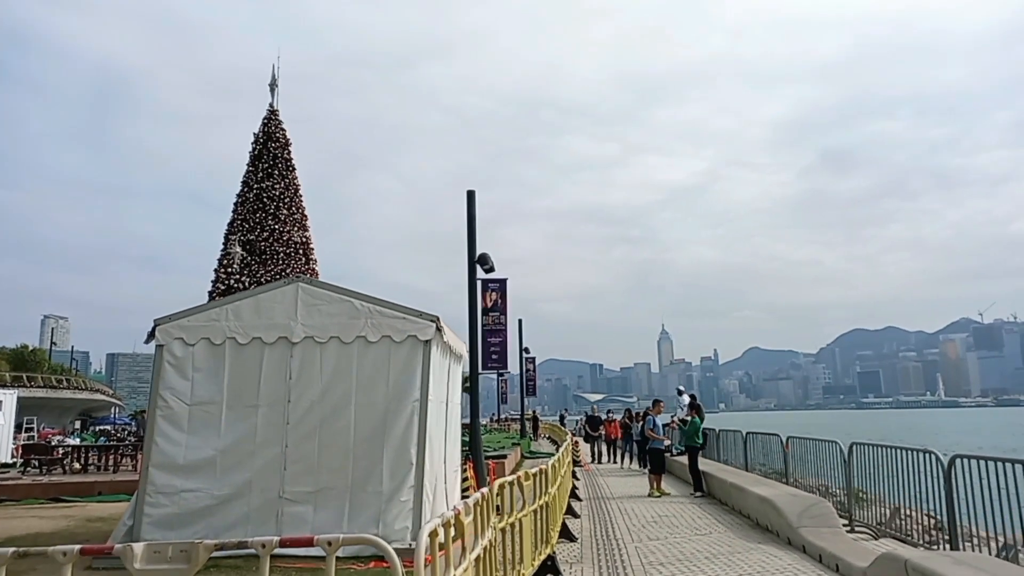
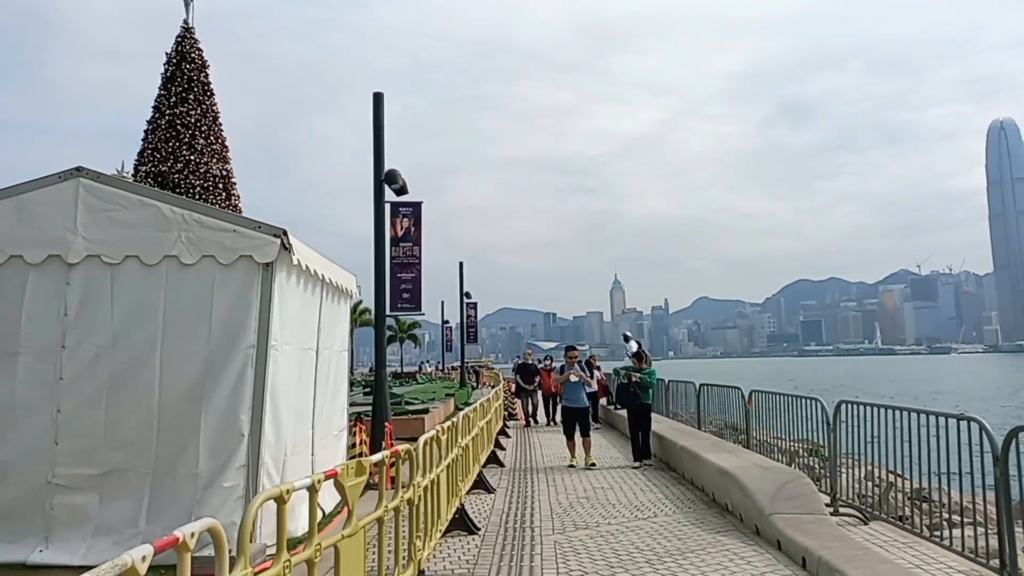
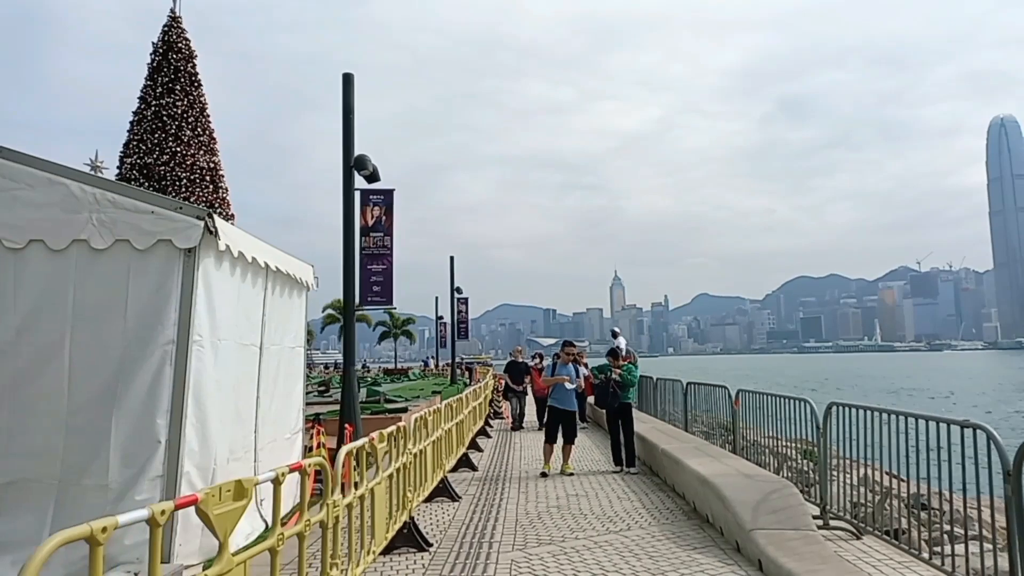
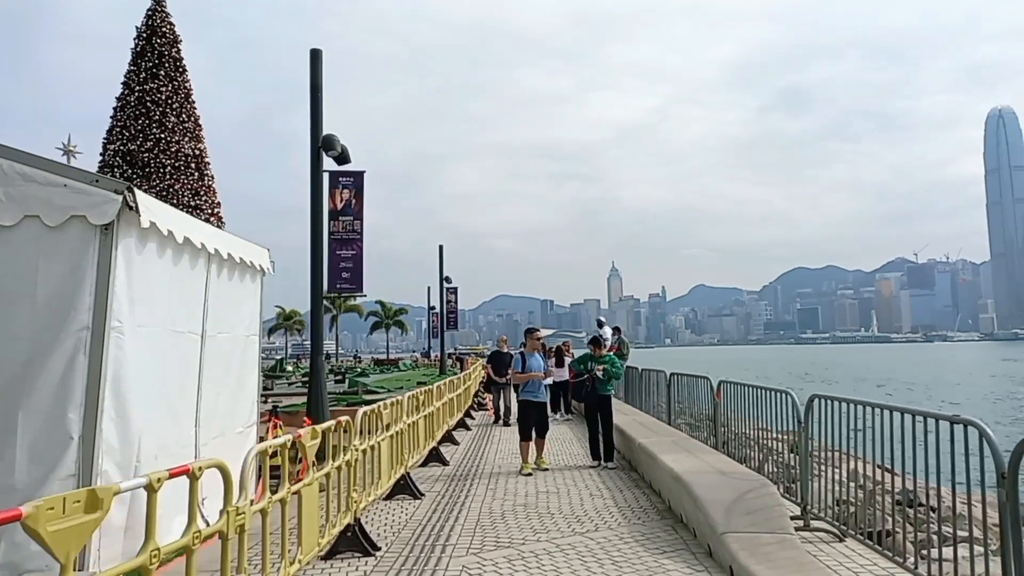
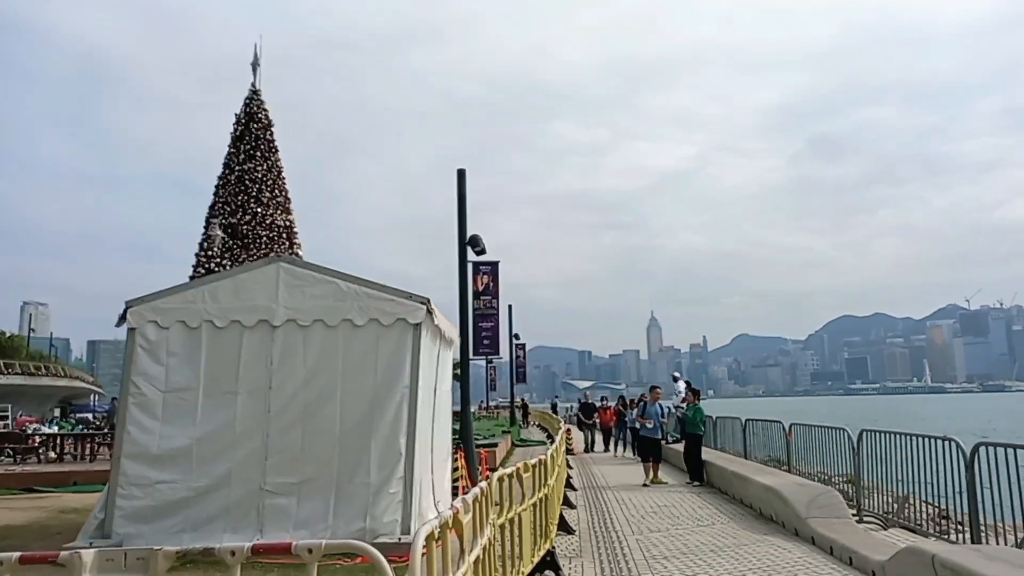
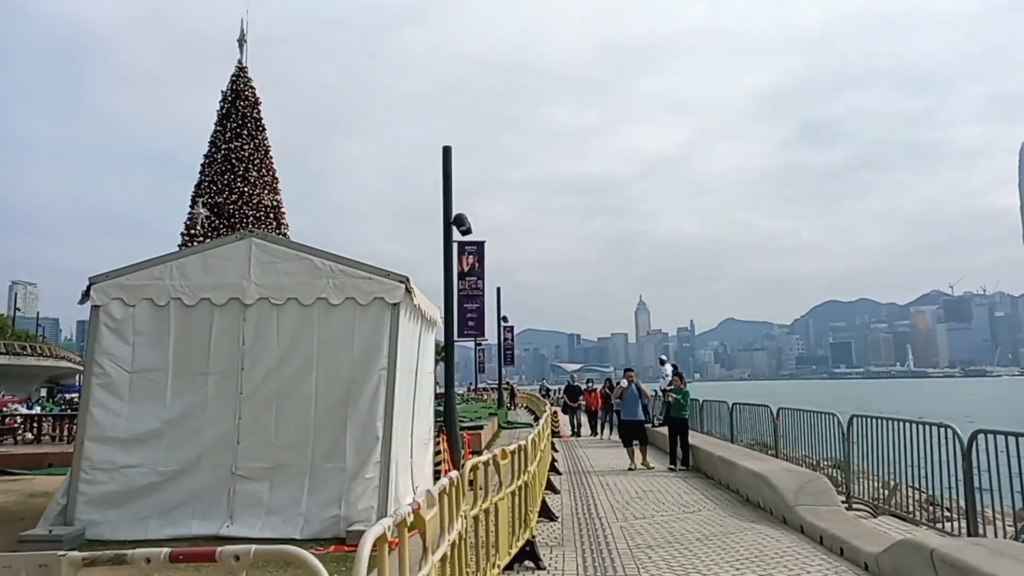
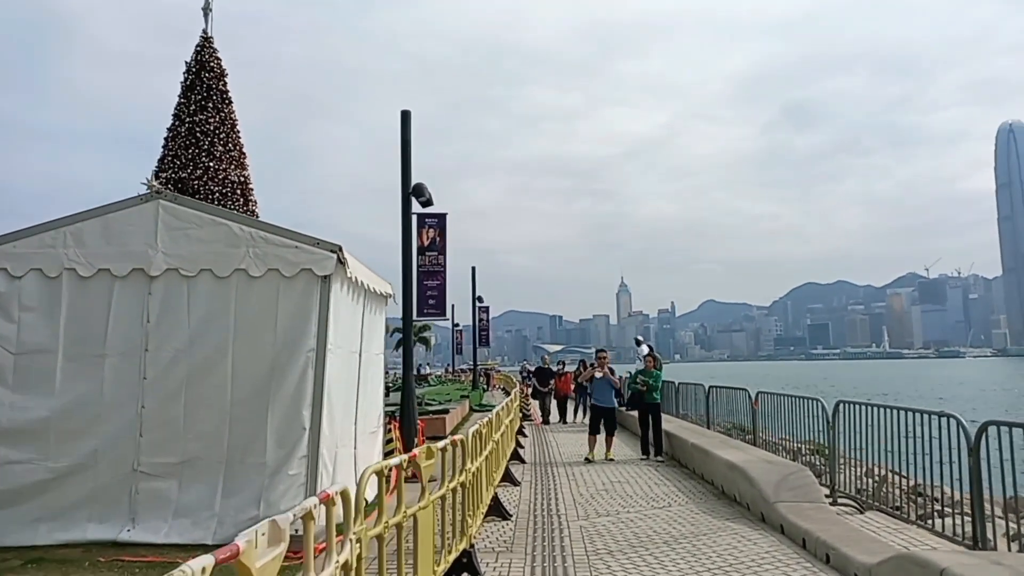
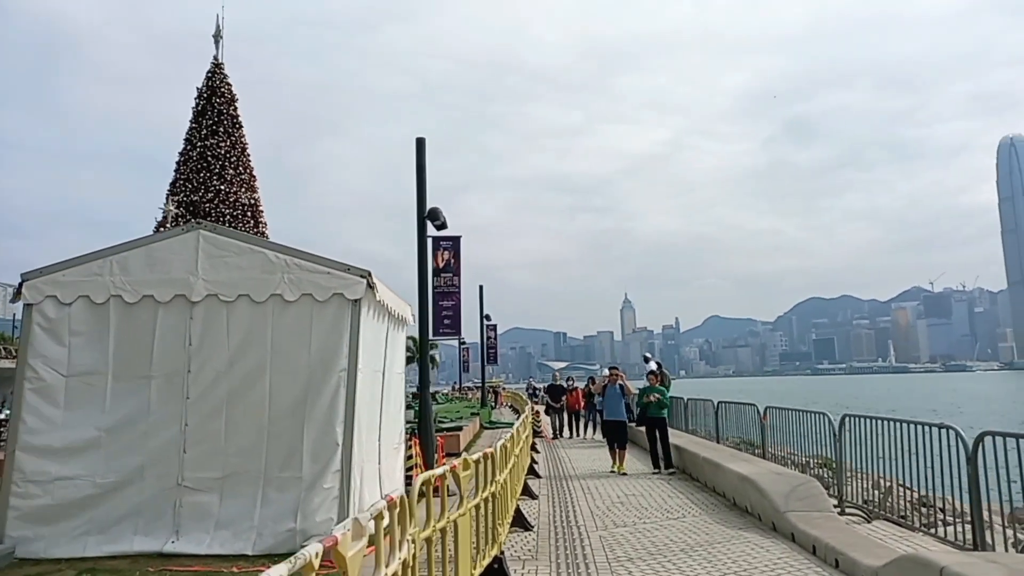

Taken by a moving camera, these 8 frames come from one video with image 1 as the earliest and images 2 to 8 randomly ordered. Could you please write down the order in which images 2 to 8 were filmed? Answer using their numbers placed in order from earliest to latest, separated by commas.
5, 6, 8, 7, 2, 3, 4
